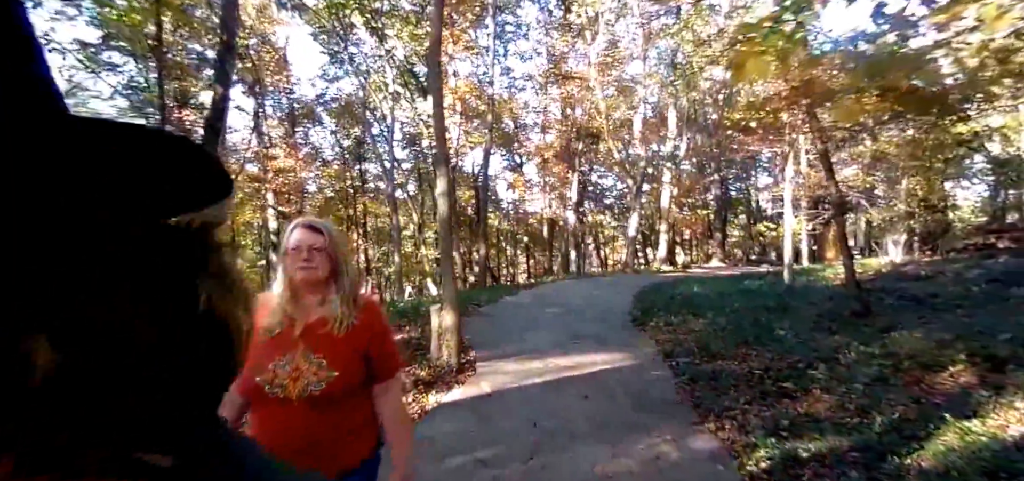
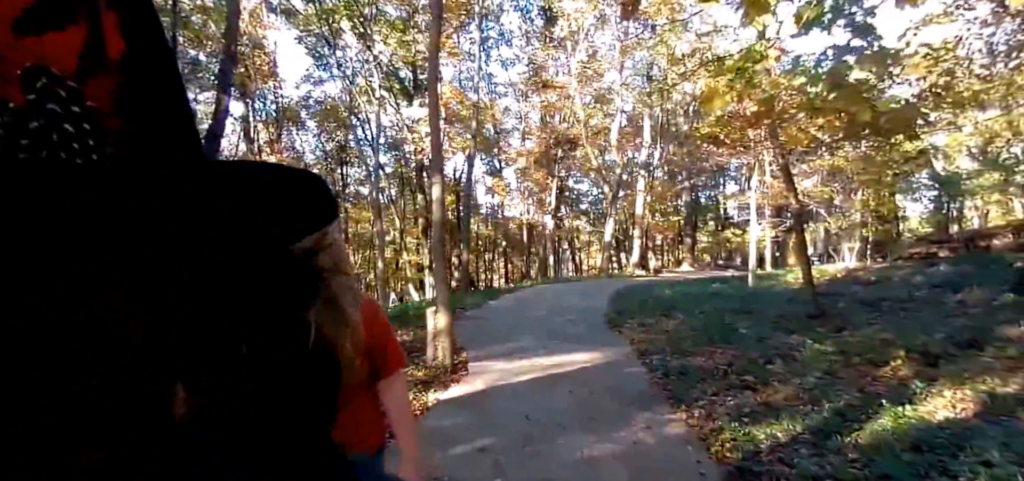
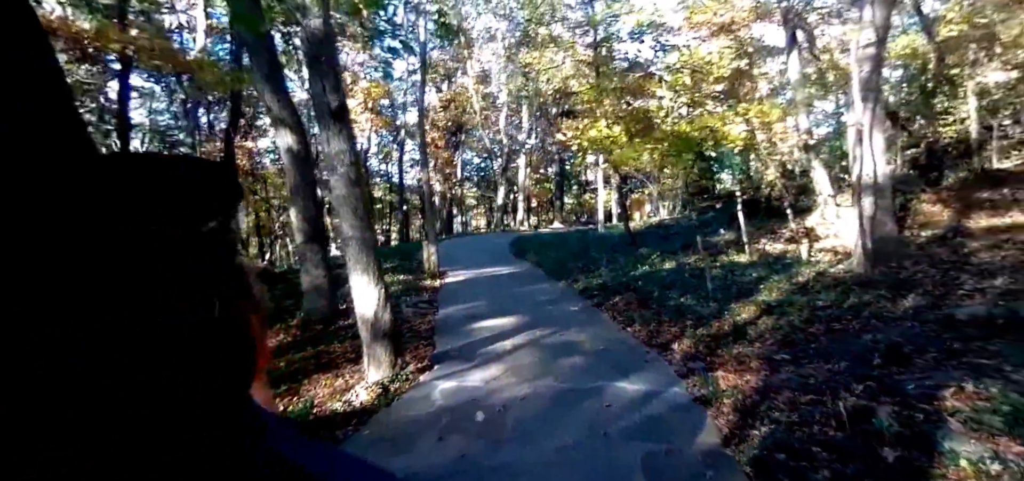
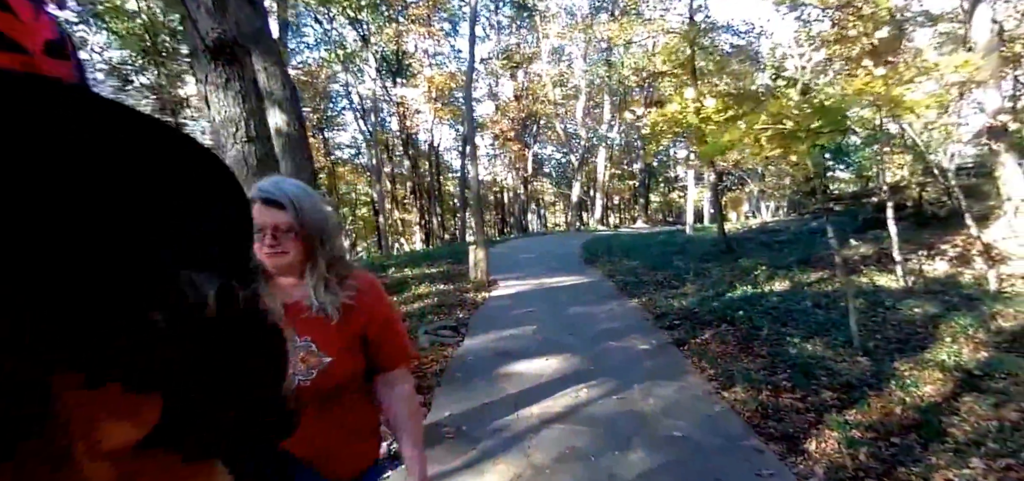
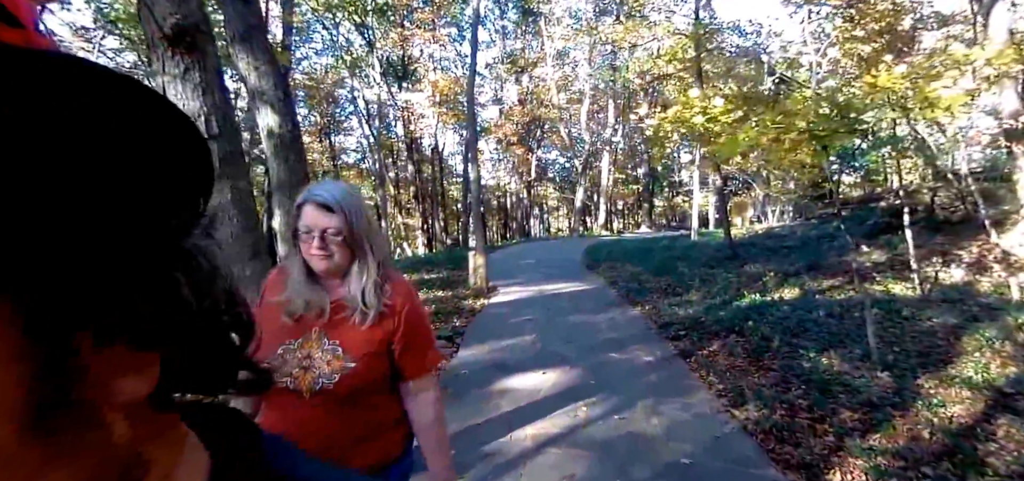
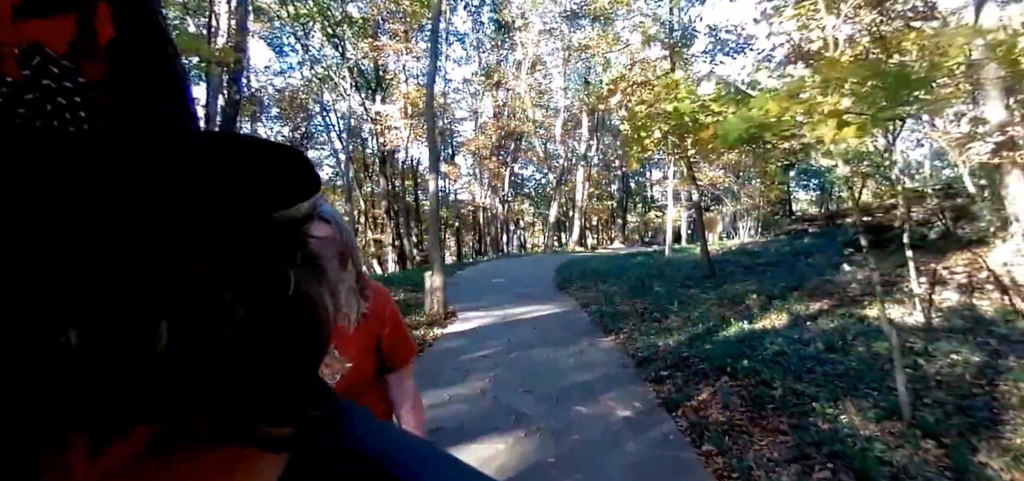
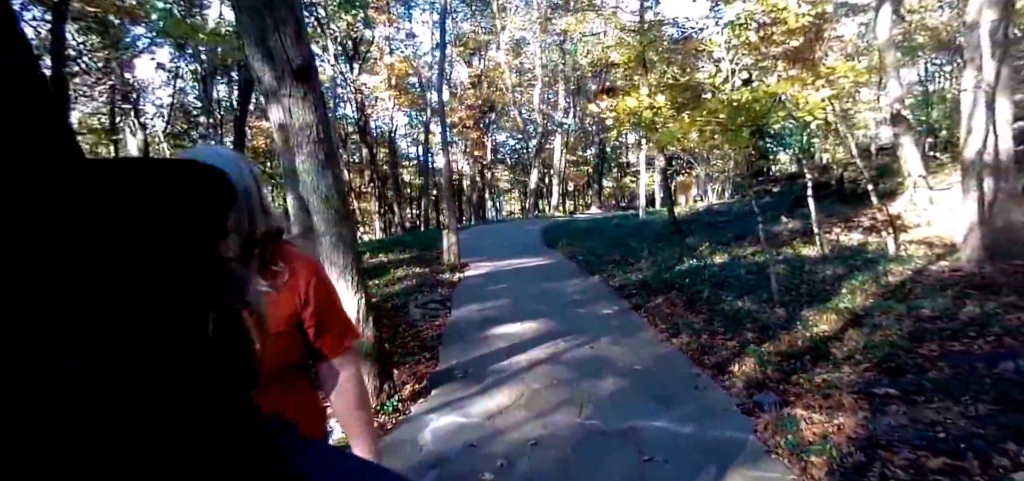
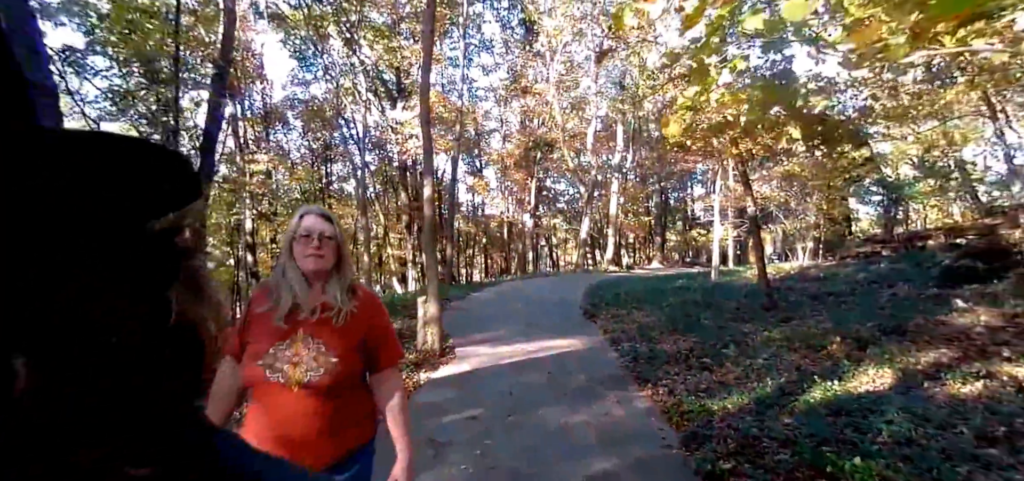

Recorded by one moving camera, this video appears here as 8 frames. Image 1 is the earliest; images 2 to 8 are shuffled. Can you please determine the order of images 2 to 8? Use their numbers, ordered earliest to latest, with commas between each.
2, 8, 6, 5, 4, 7, 3
